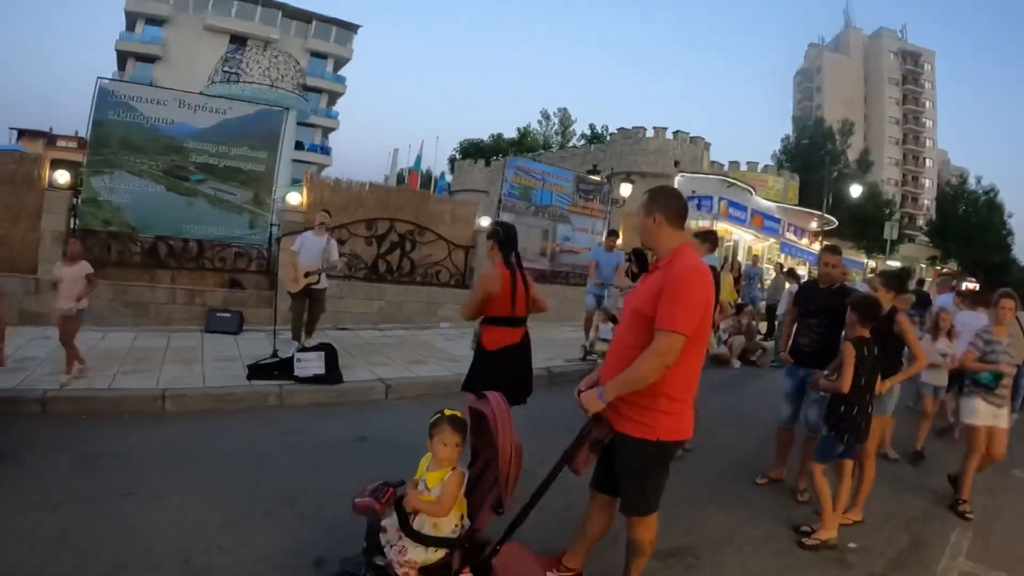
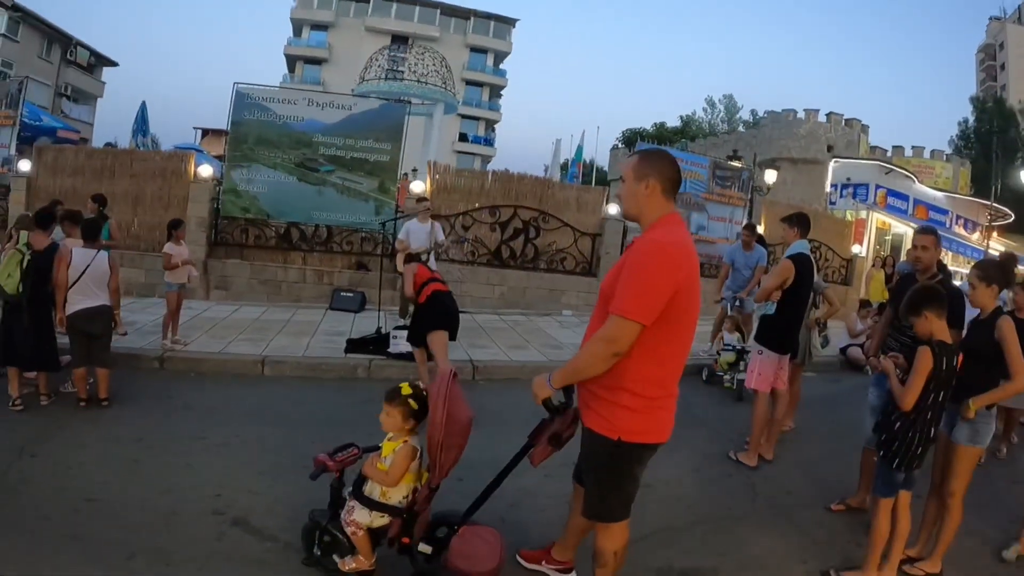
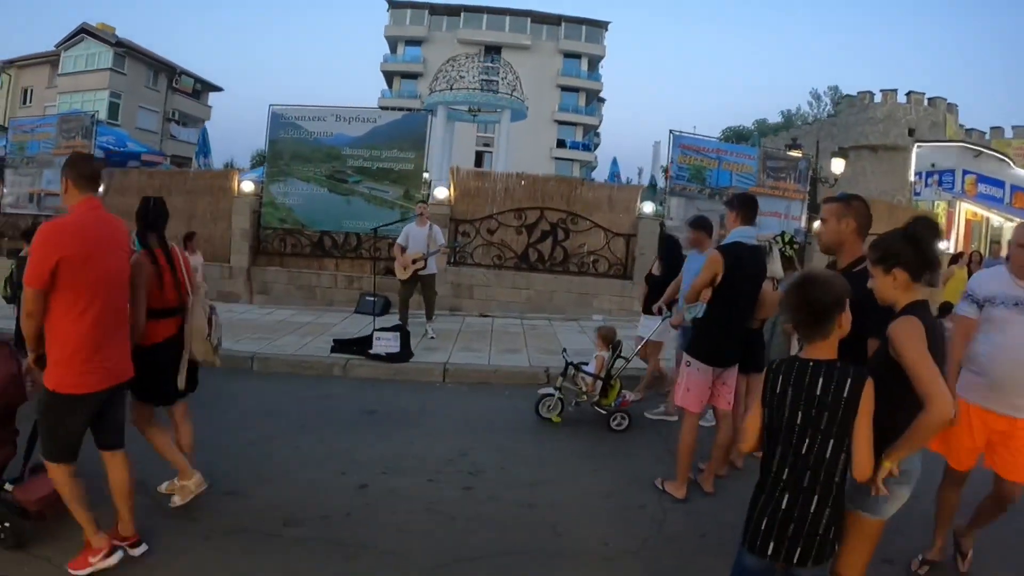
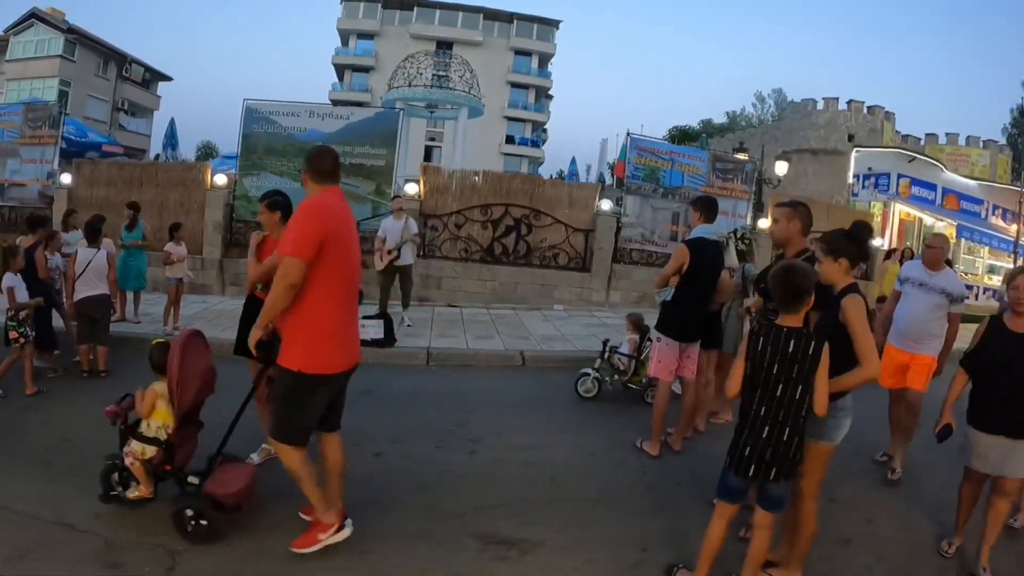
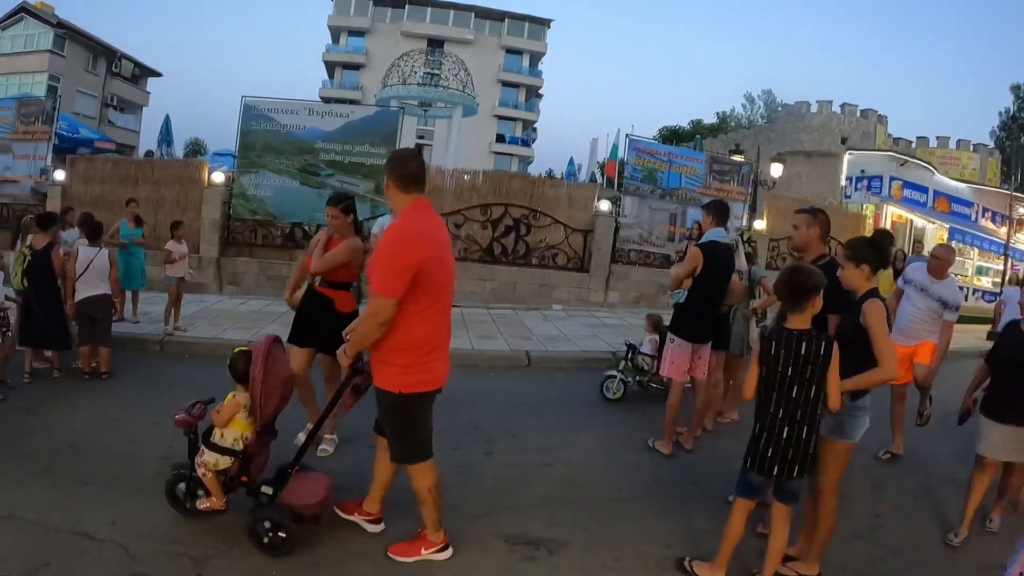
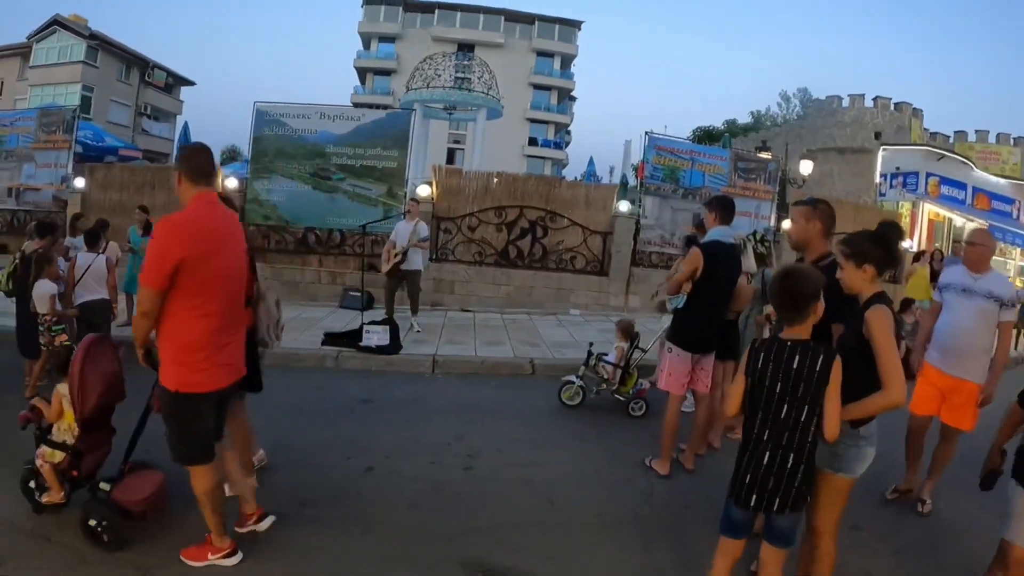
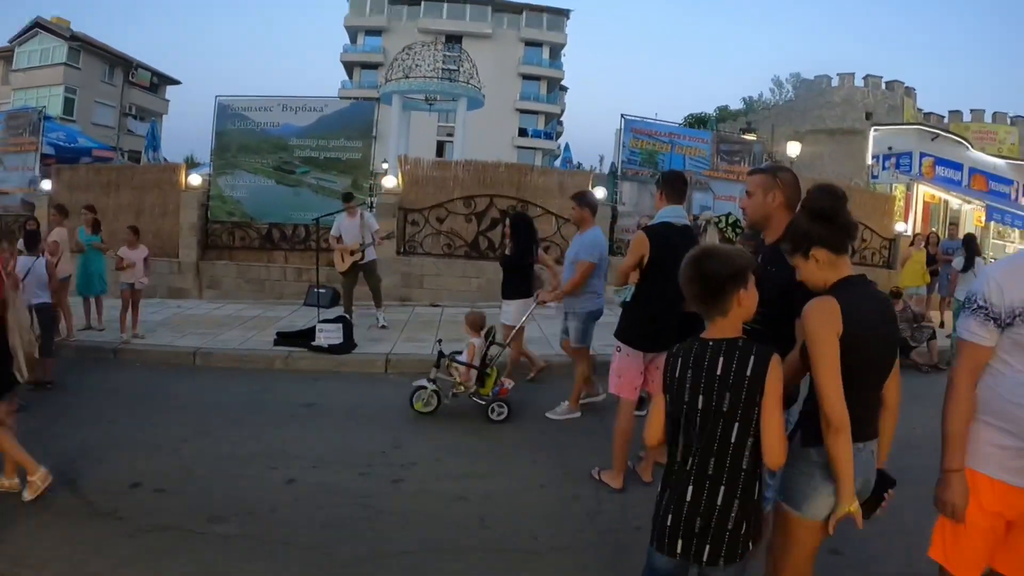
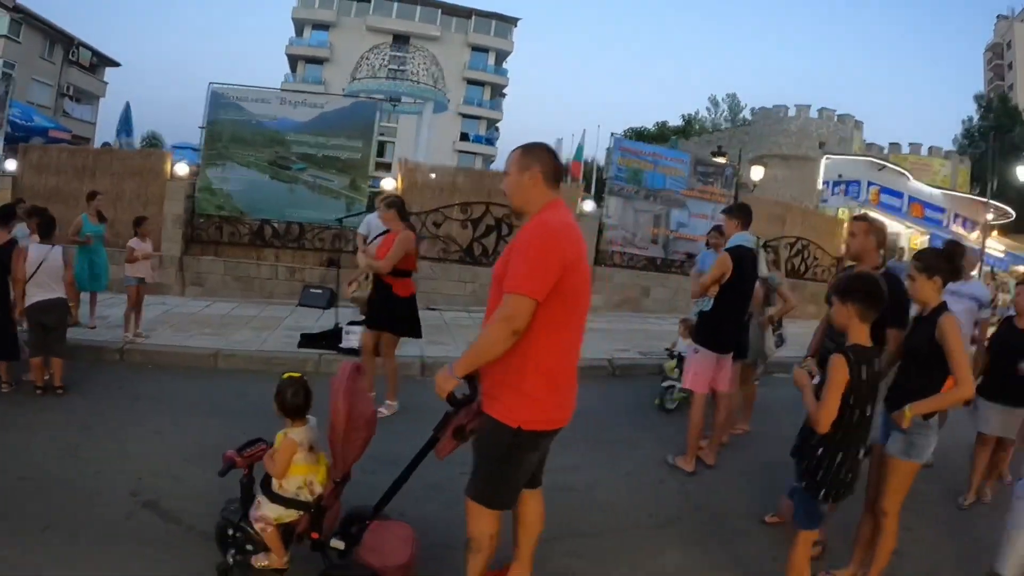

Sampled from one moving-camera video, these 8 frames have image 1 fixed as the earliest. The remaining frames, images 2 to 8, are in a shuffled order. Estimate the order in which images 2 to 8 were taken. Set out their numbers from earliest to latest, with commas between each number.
2, 8, 5, 4, 6, 3, 7
